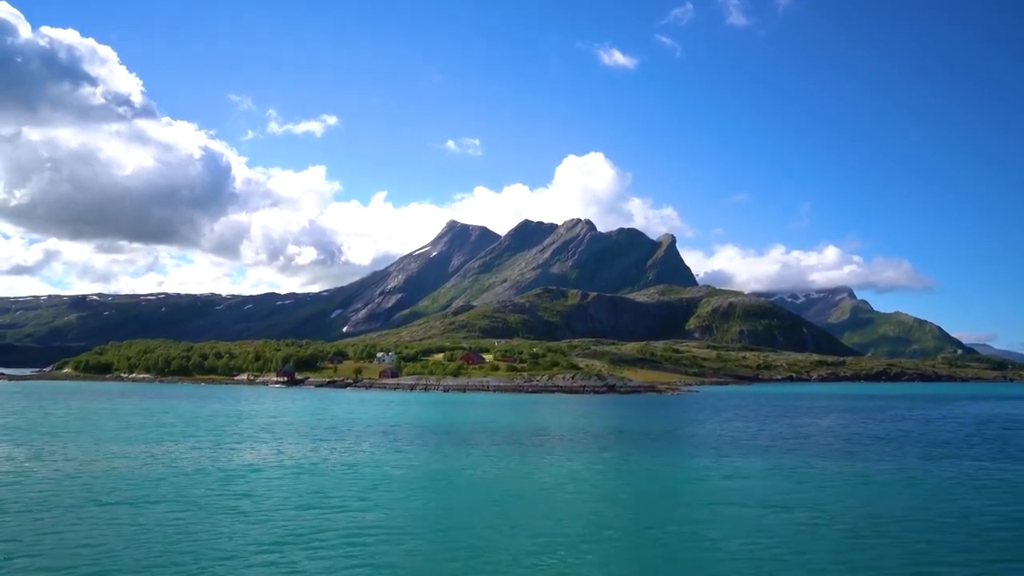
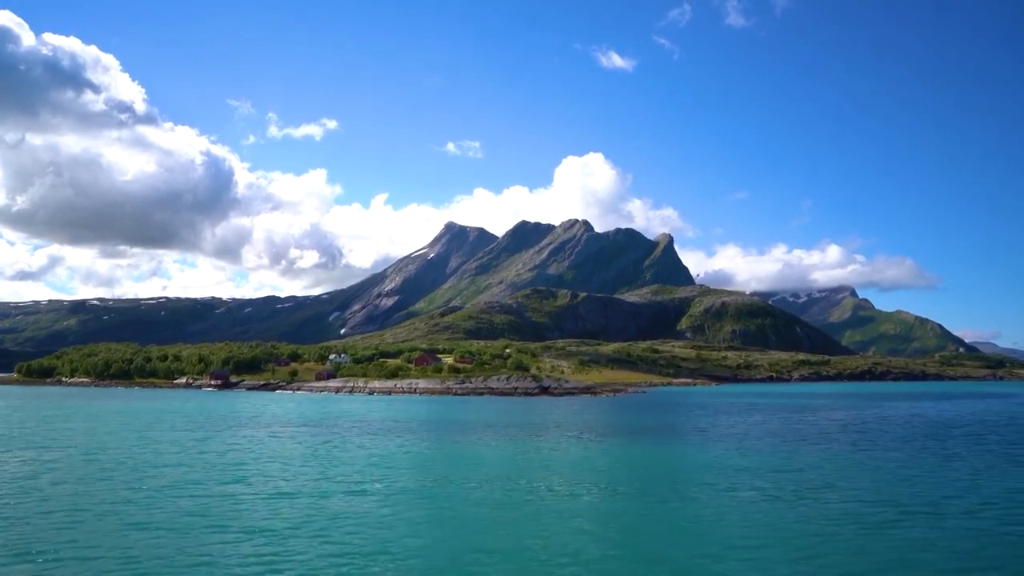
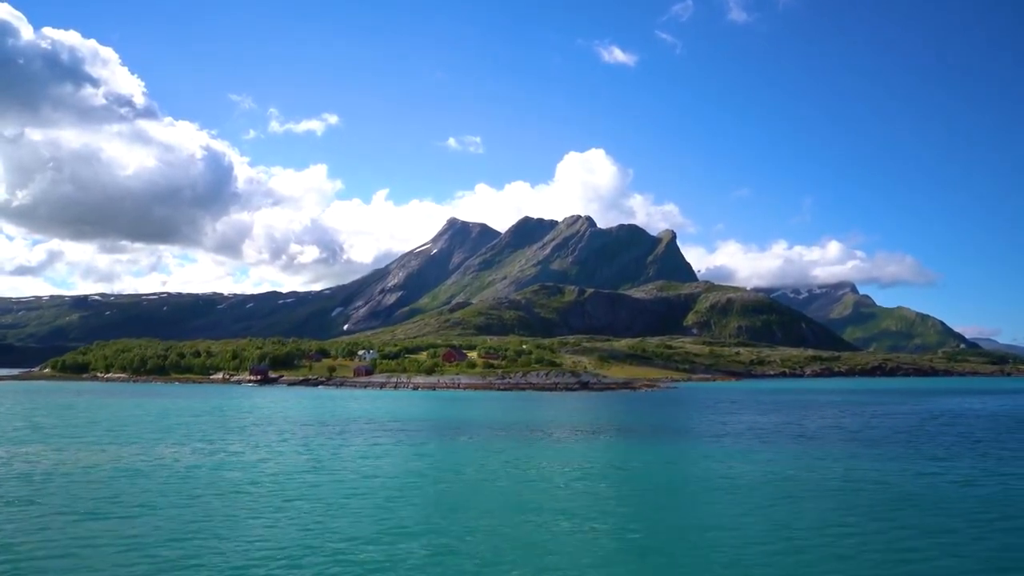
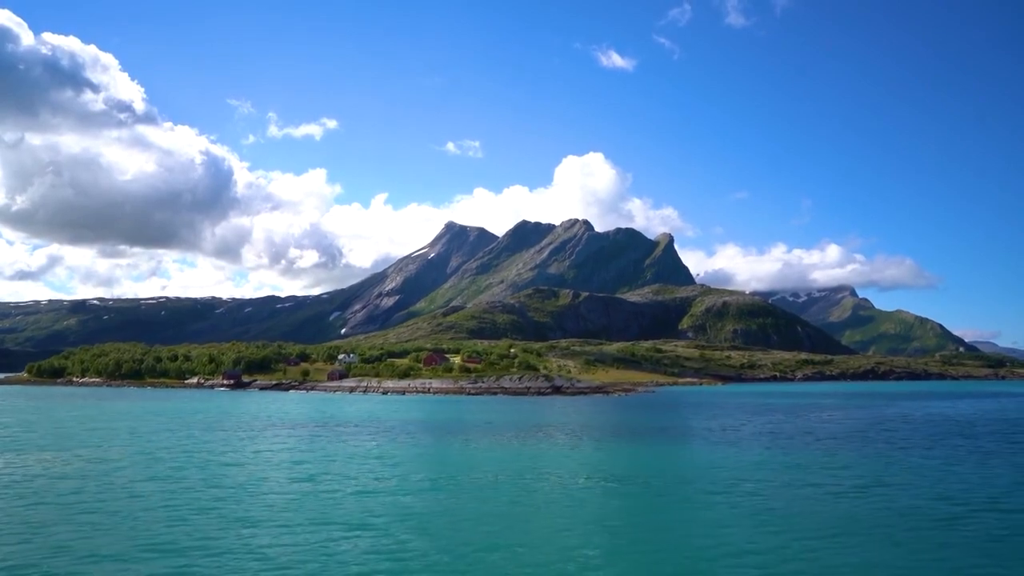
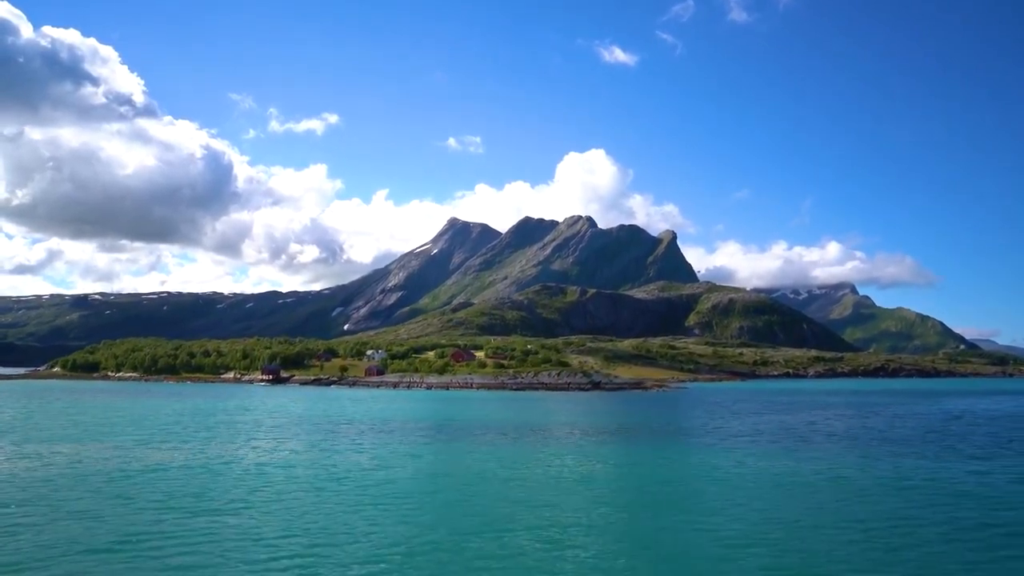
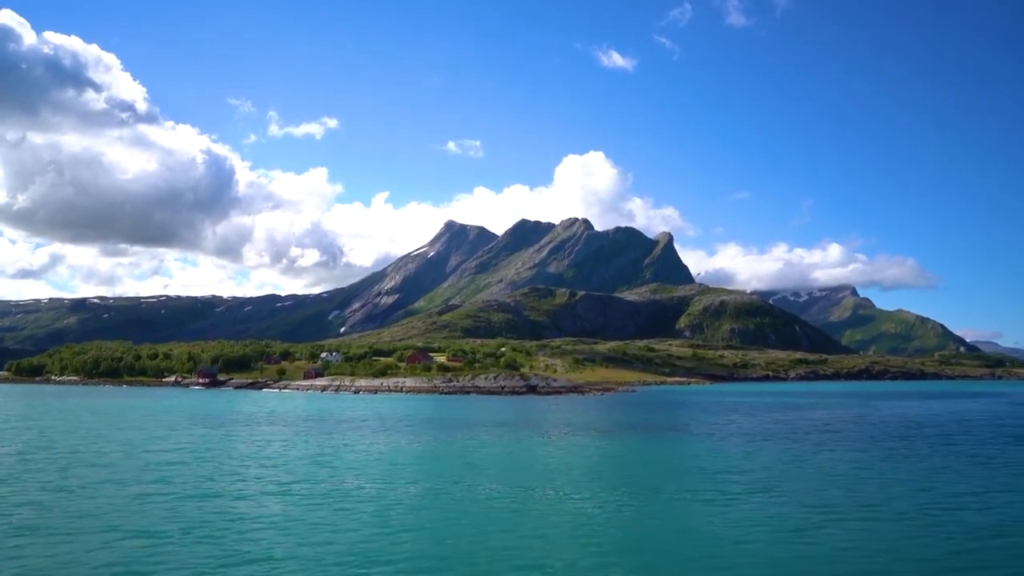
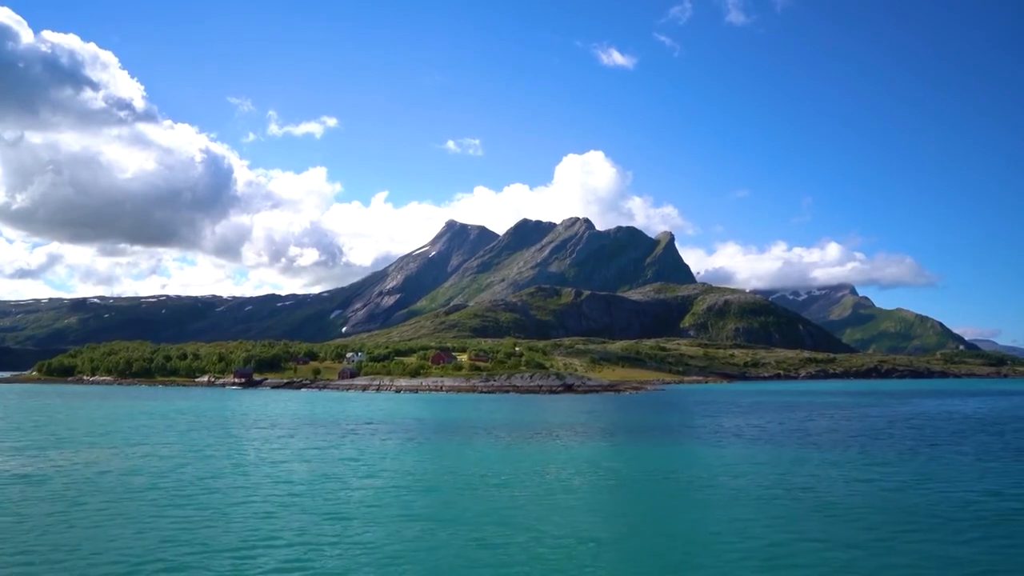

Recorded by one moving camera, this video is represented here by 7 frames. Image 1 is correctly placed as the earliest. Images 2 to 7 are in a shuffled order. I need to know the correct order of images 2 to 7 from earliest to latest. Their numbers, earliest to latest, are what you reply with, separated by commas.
5, 3, 7, 4, 2, 6
